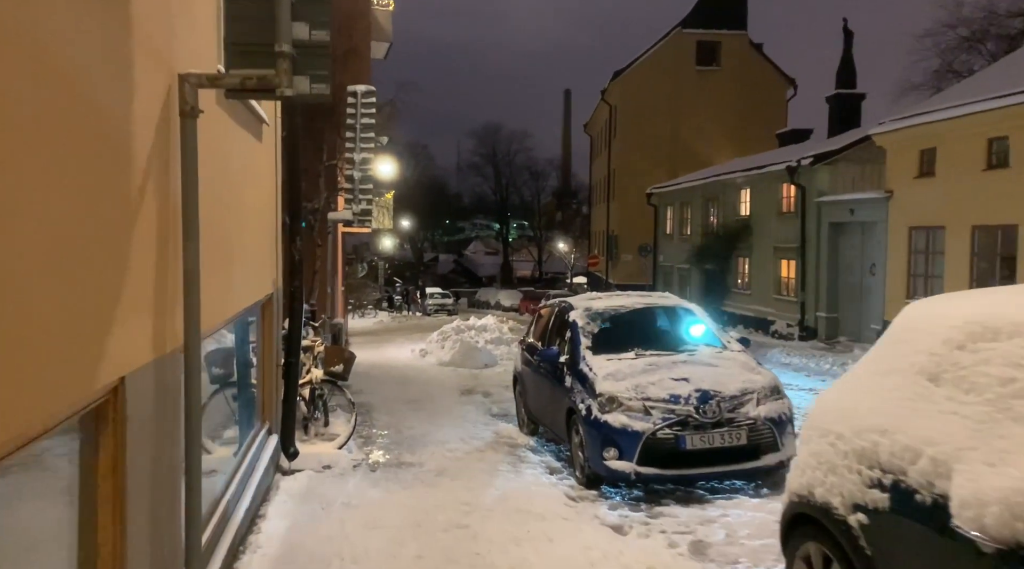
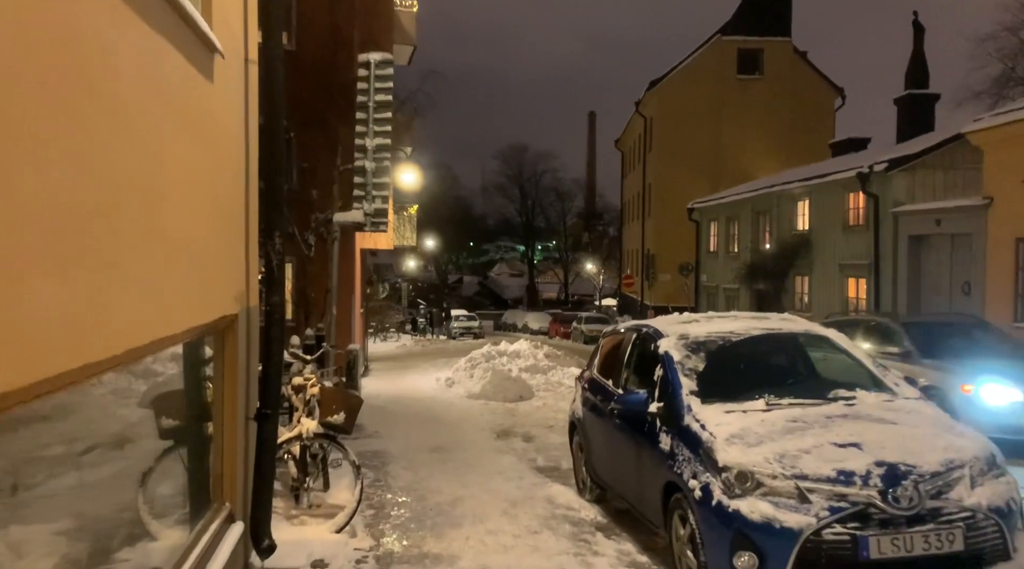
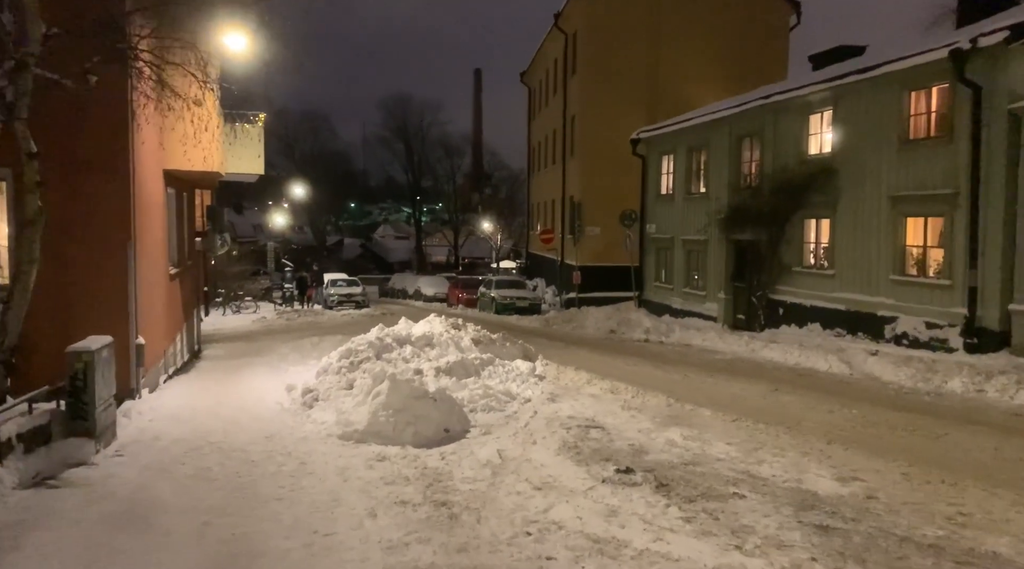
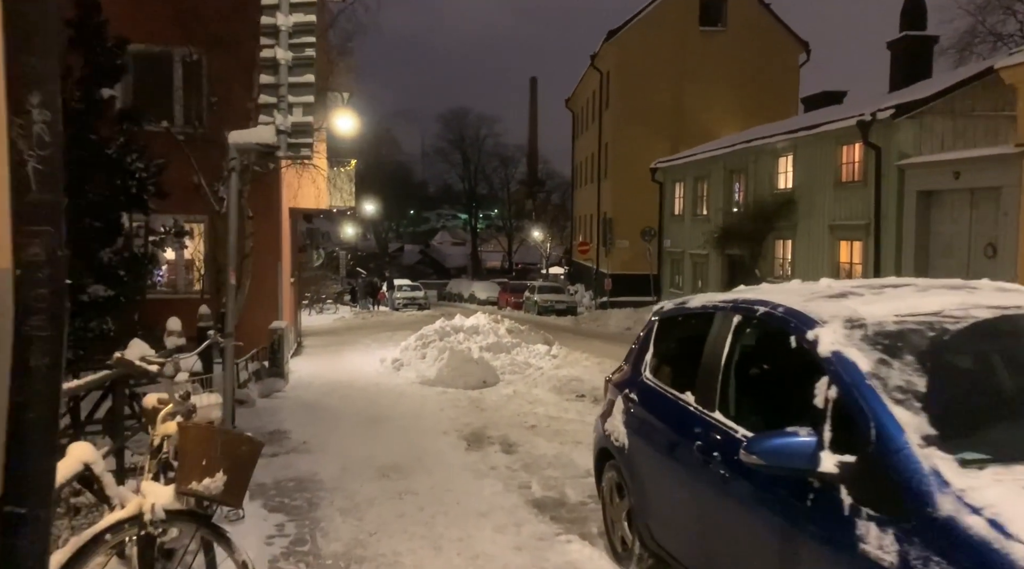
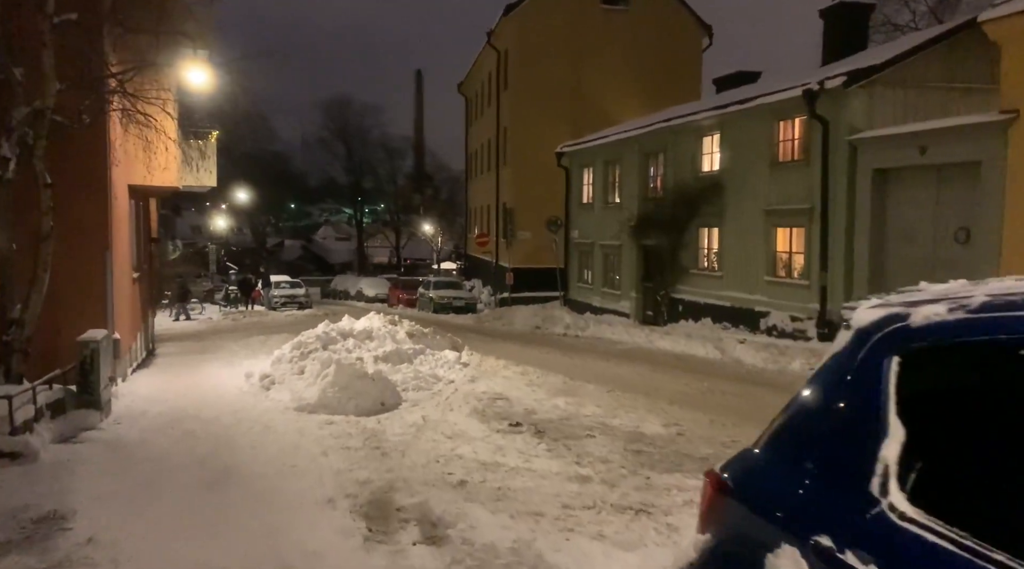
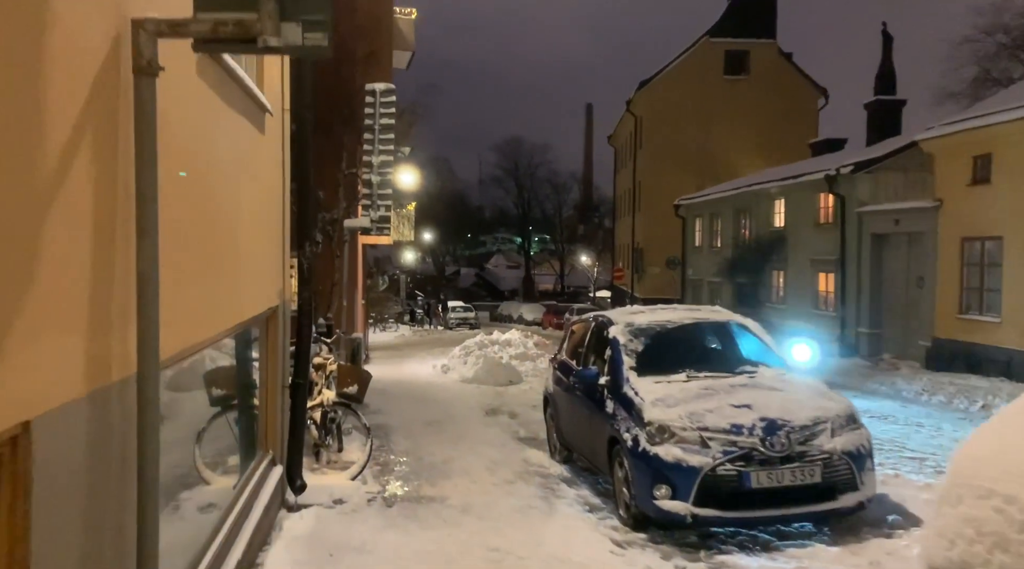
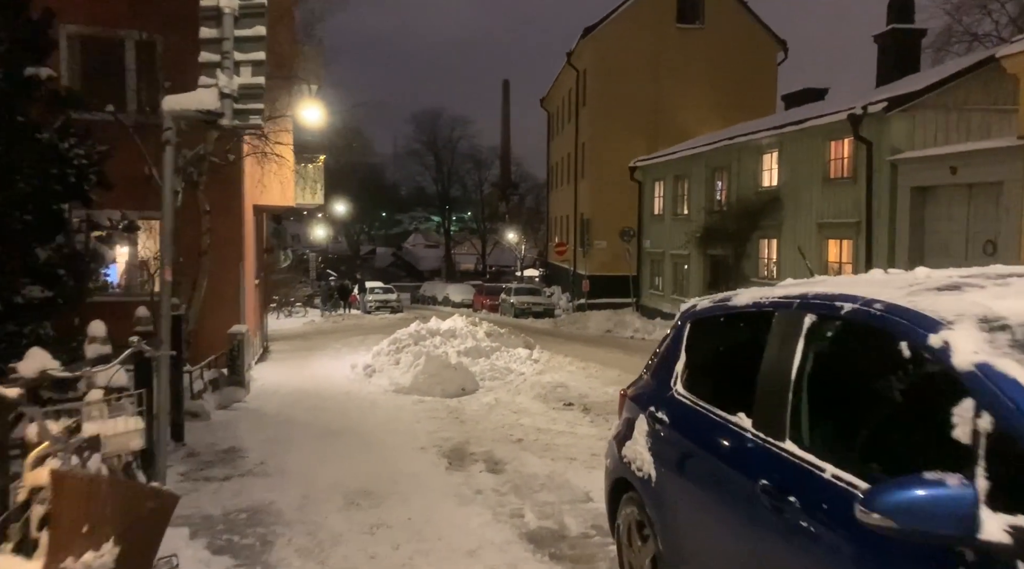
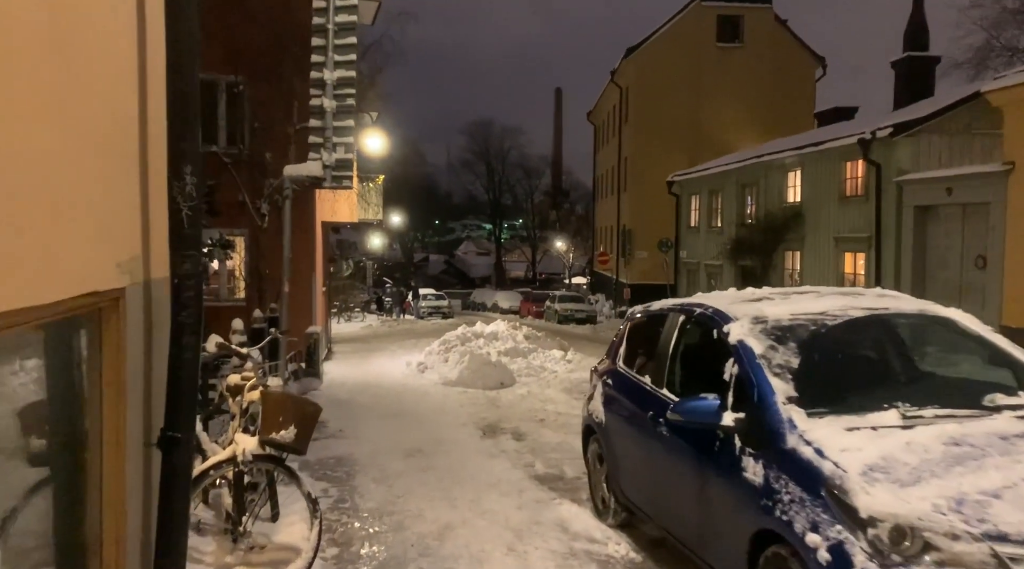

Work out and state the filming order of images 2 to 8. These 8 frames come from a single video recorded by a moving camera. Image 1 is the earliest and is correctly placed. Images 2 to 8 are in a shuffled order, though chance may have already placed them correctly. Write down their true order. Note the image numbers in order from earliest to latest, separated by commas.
6, 2, 8, 4, 7, 5, 3
